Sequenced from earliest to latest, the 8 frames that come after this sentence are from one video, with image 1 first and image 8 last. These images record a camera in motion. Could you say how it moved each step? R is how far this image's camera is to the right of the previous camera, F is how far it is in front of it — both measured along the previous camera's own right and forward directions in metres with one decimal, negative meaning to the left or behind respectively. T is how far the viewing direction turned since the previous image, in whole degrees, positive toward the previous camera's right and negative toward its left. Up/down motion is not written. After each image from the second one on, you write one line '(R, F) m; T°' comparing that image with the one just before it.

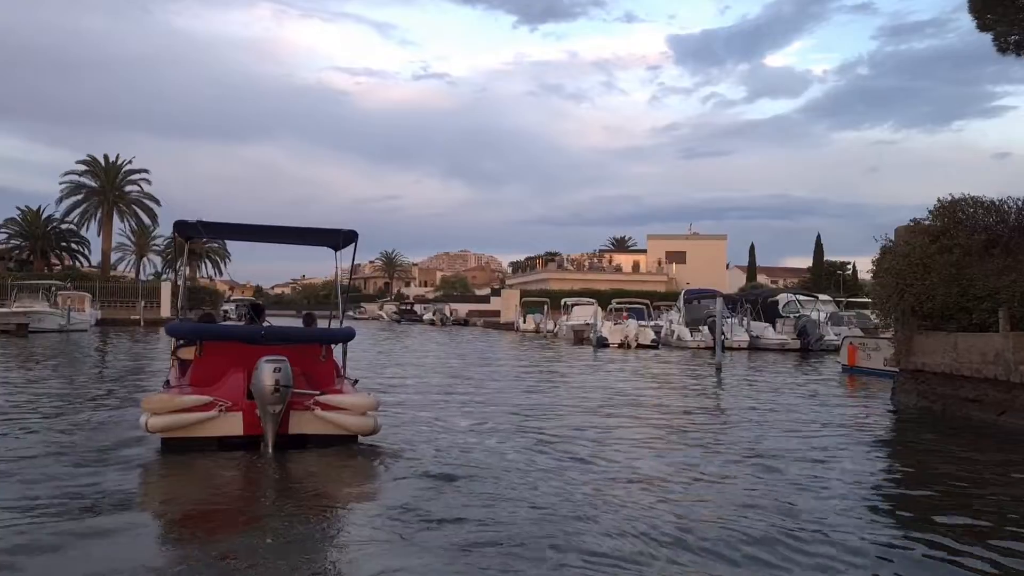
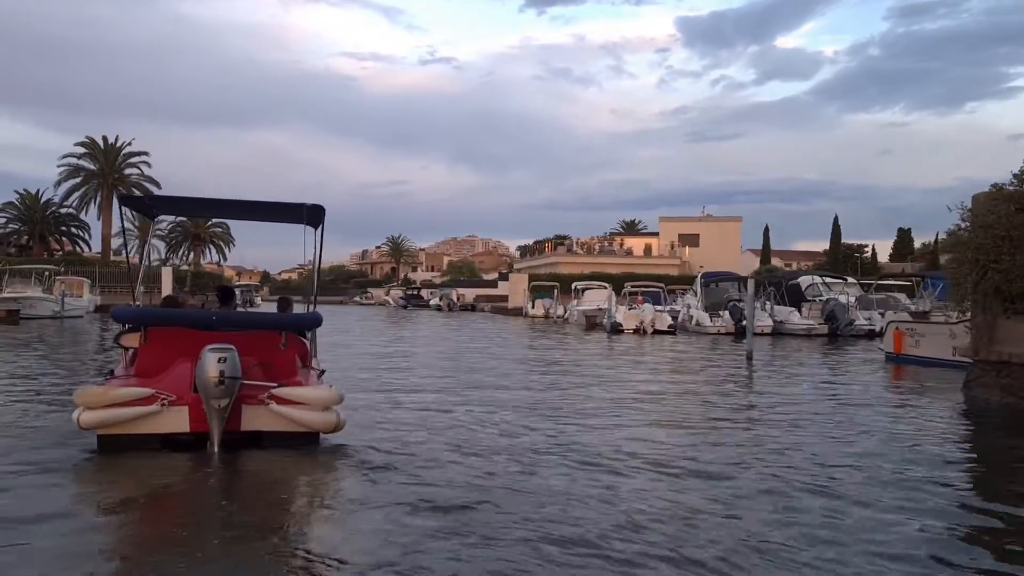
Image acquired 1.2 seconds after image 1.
(-0.1, +1.4) m; -1°
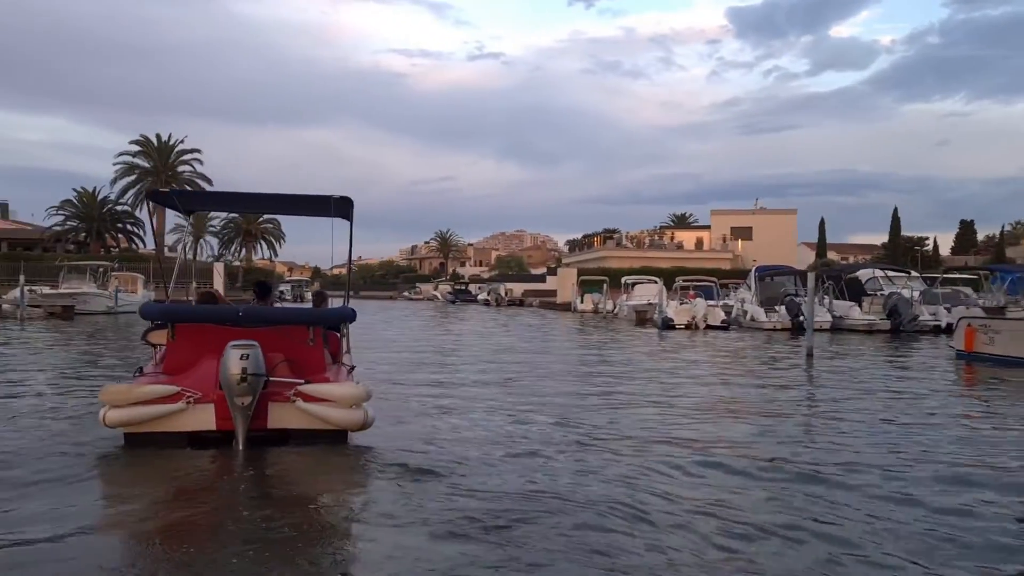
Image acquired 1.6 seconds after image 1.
(0.0, +0.5) m; -3°
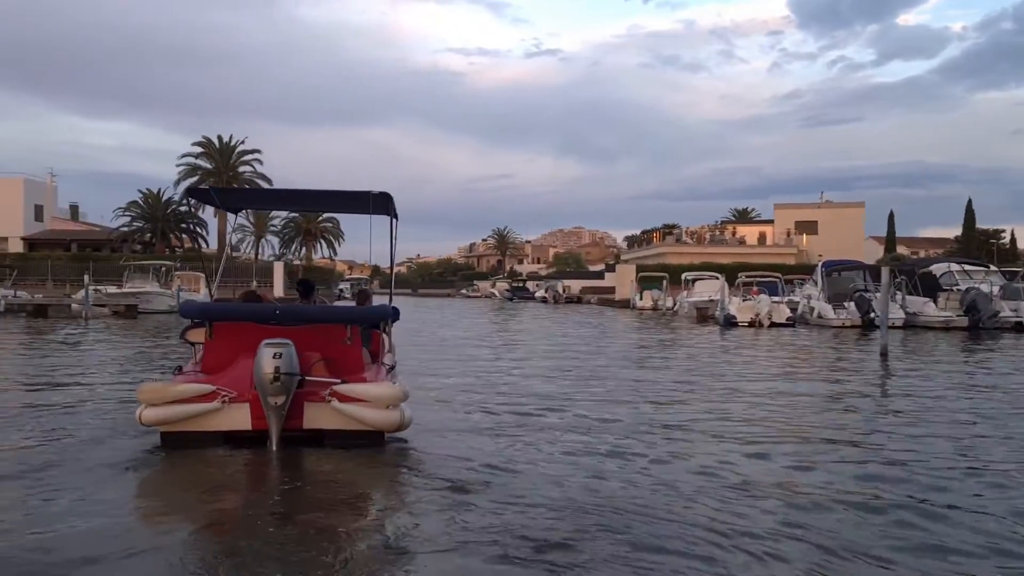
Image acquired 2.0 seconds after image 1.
(0.0, +0.5) m; -4°
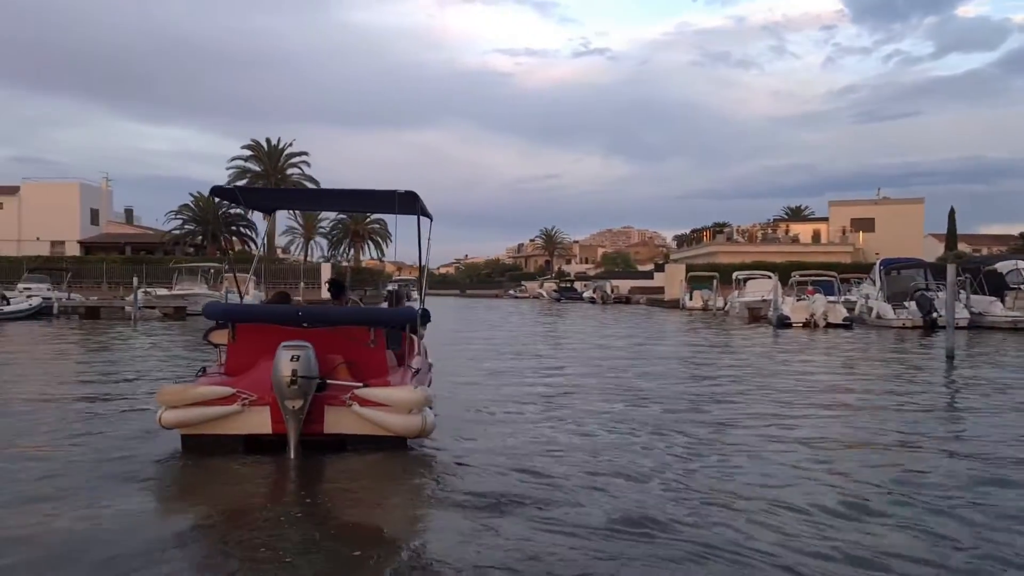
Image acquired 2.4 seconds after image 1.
(+0.1, +0.5) m; -3°
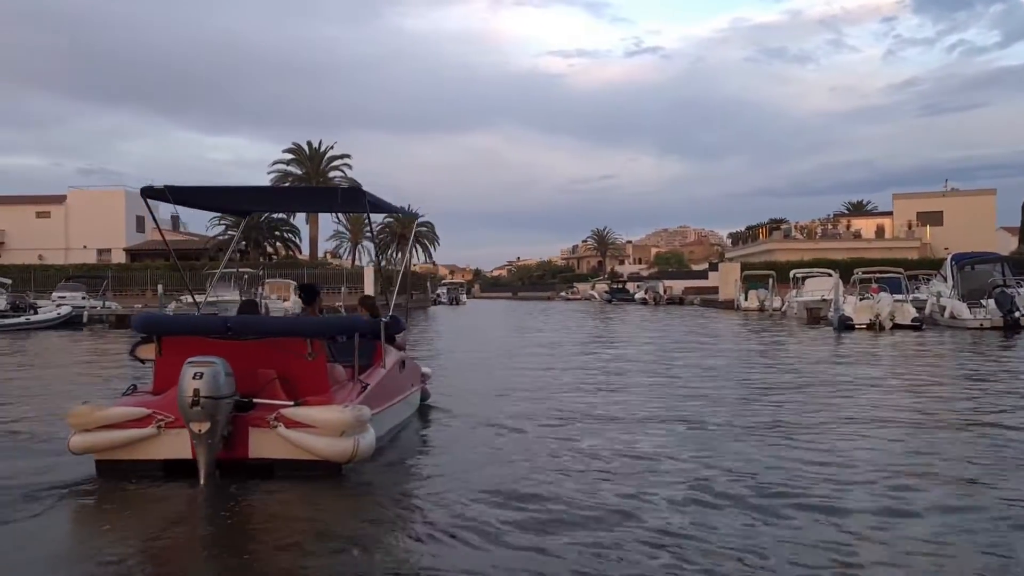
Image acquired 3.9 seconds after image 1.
(+0.5, +1.6) m; -4°
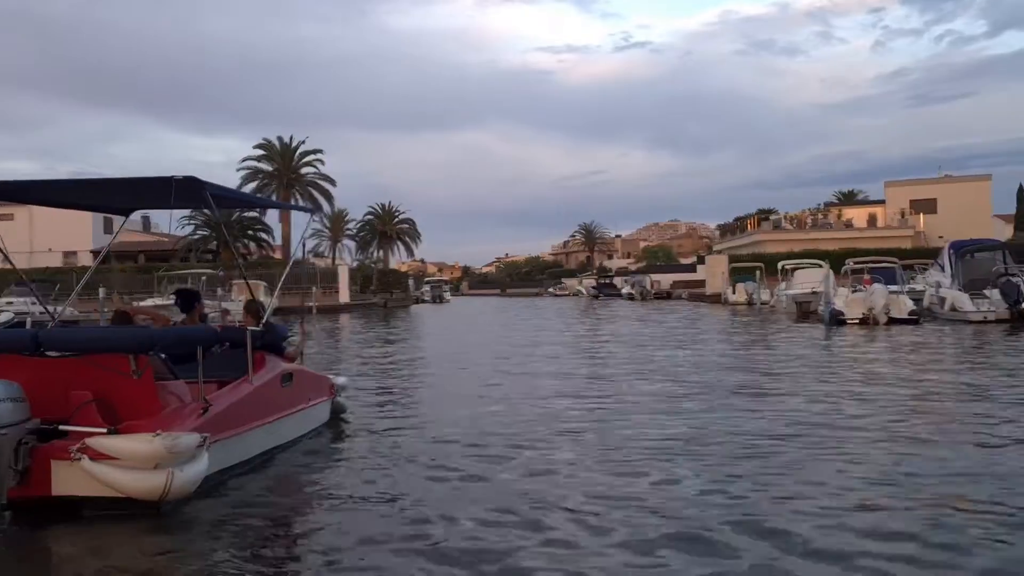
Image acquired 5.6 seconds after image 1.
(+0.7, +1.8) m; 0°
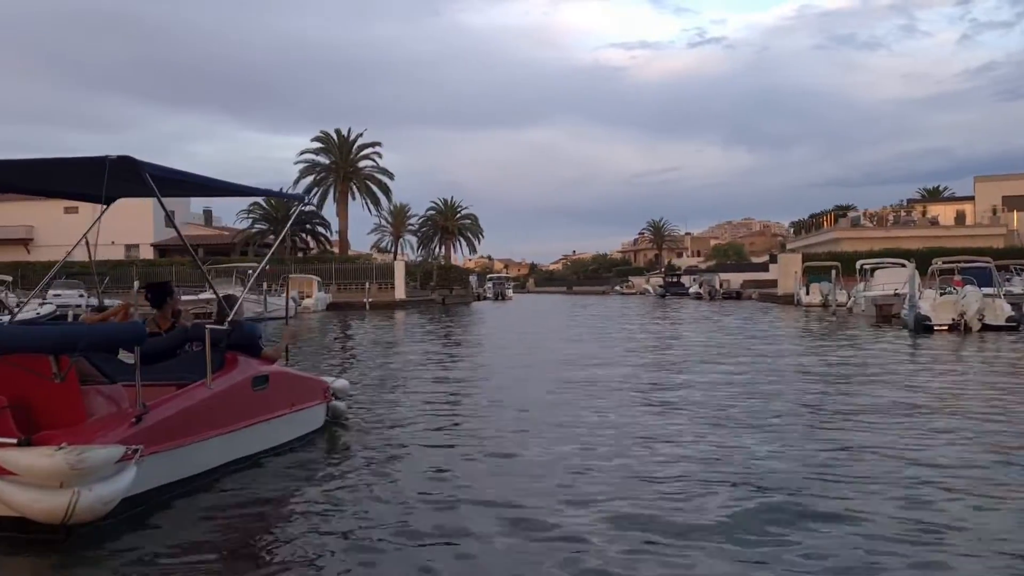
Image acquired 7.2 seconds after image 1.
(+0.5, +1.7) m; -5°
